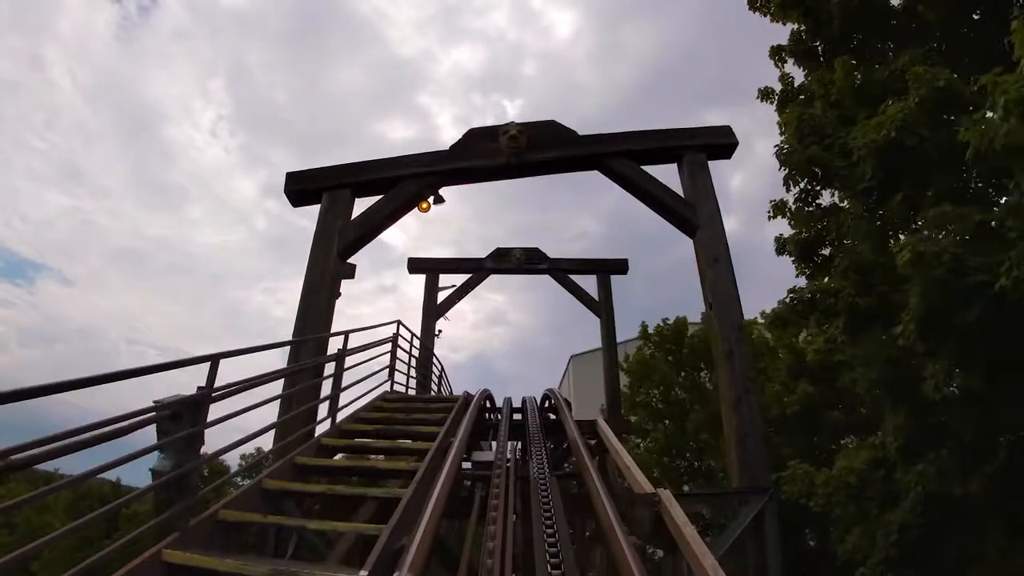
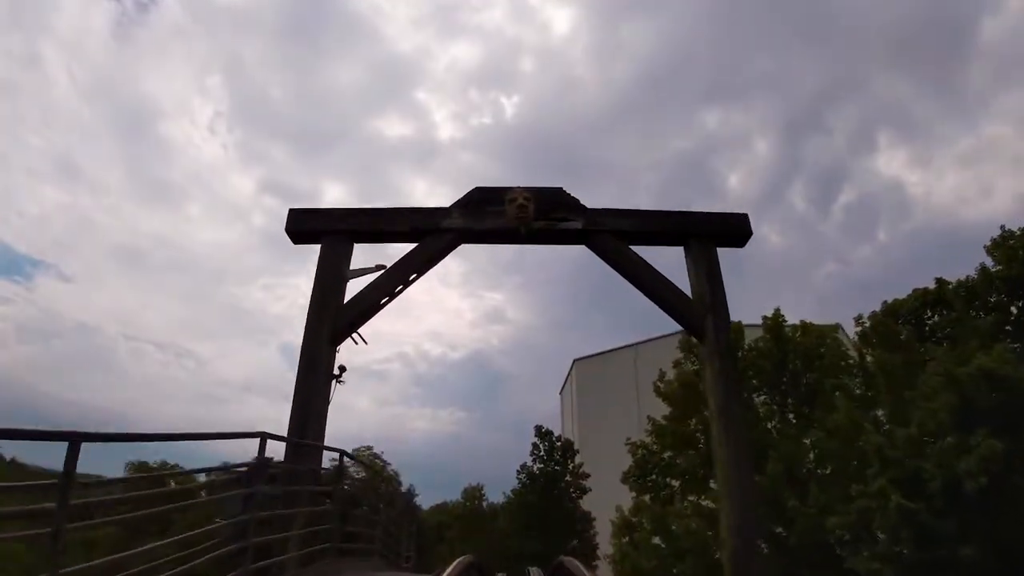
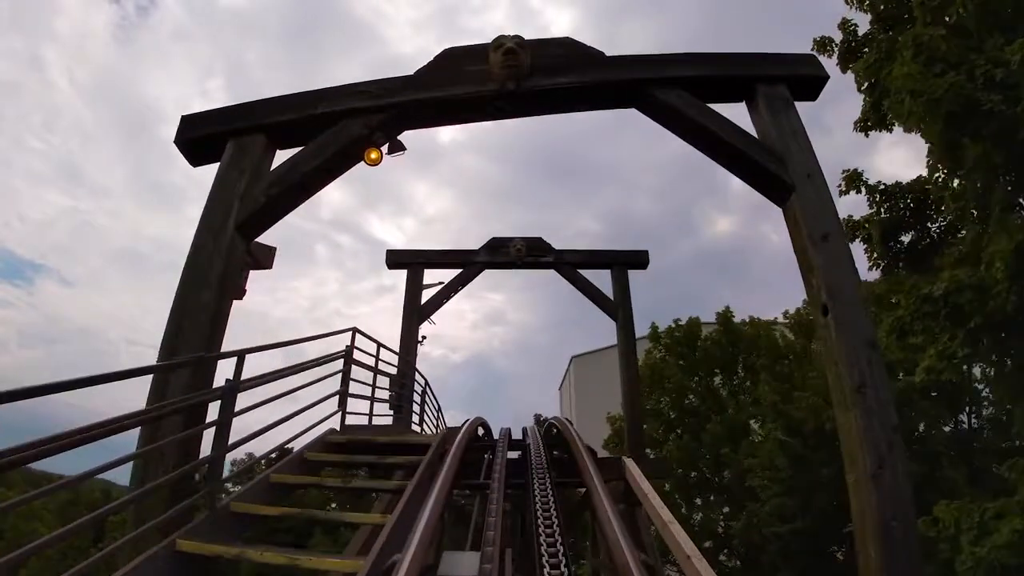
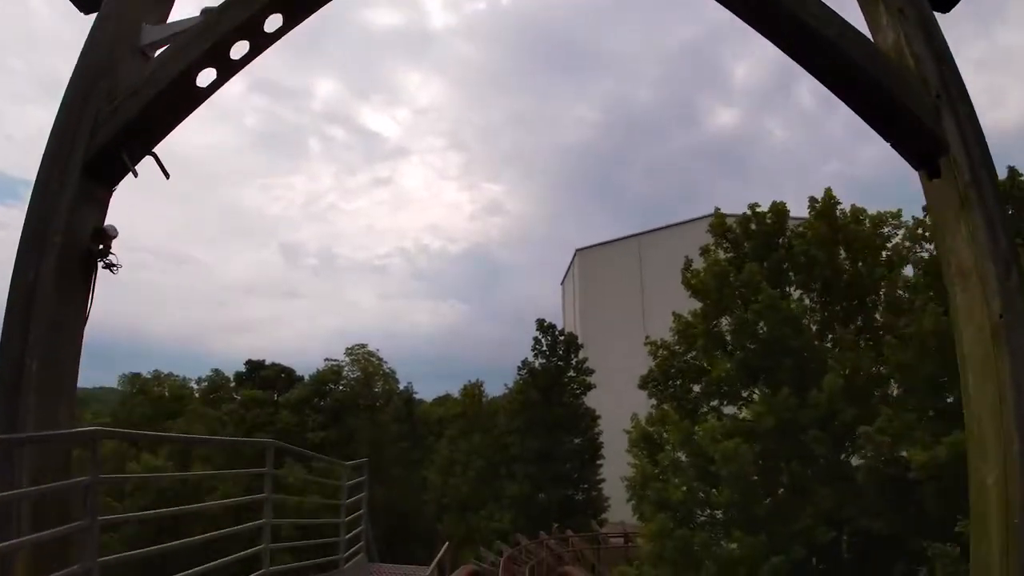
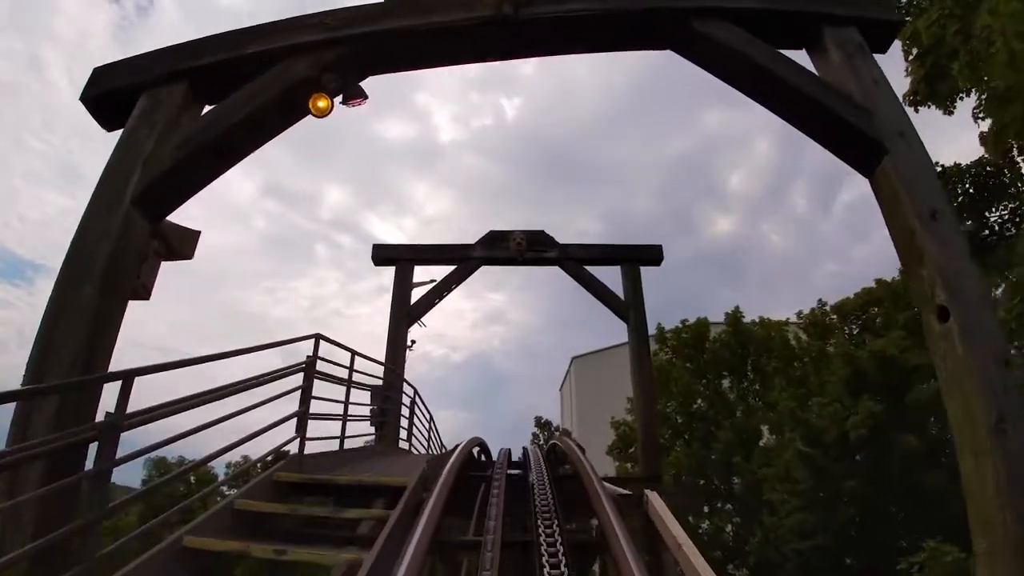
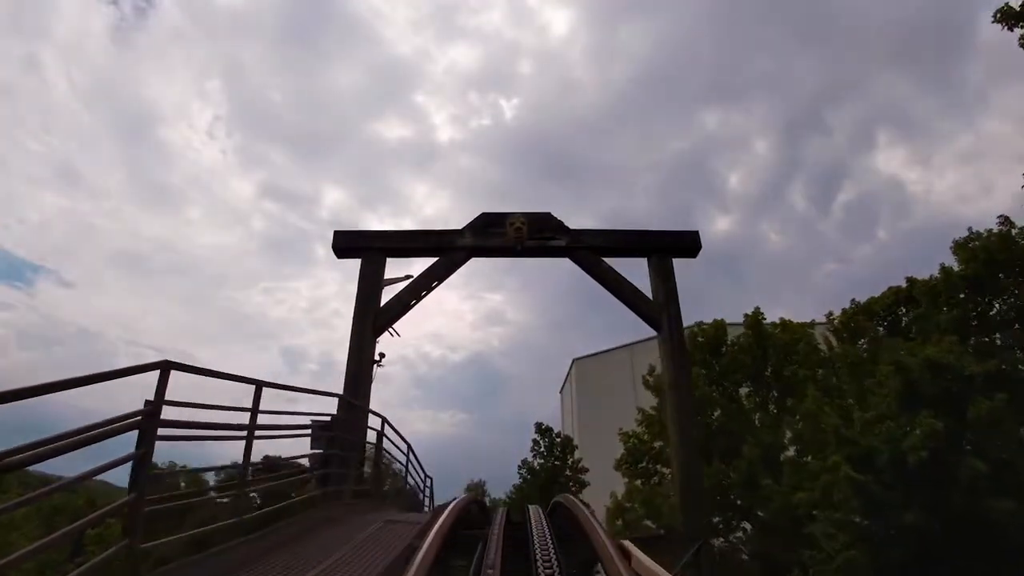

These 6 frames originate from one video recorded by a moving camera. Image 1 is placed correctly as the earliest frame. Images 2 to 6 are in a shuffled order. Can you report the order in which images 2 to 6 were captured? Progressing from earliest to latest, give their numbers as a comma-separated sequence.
3, 5, 6, 2, 4
